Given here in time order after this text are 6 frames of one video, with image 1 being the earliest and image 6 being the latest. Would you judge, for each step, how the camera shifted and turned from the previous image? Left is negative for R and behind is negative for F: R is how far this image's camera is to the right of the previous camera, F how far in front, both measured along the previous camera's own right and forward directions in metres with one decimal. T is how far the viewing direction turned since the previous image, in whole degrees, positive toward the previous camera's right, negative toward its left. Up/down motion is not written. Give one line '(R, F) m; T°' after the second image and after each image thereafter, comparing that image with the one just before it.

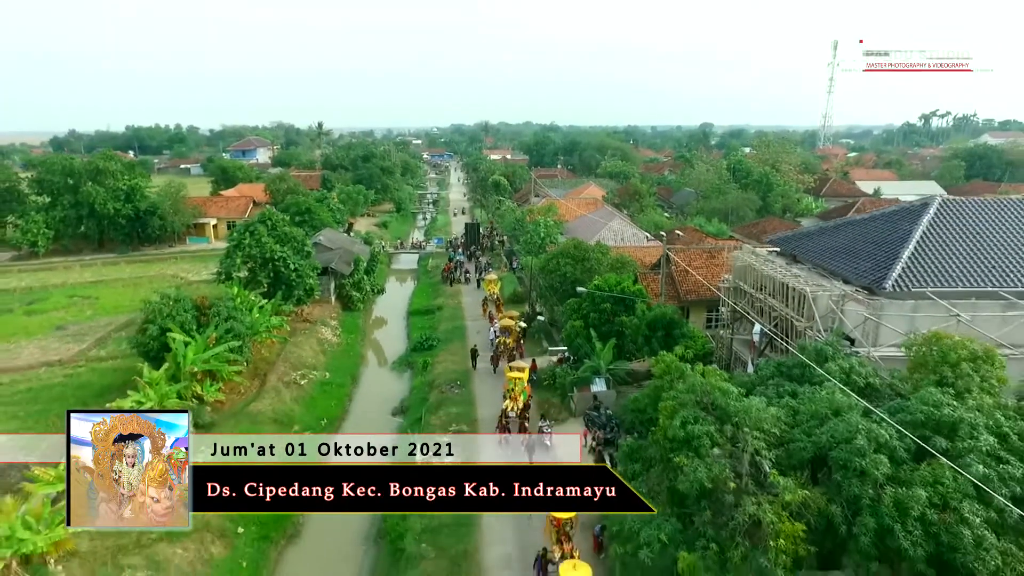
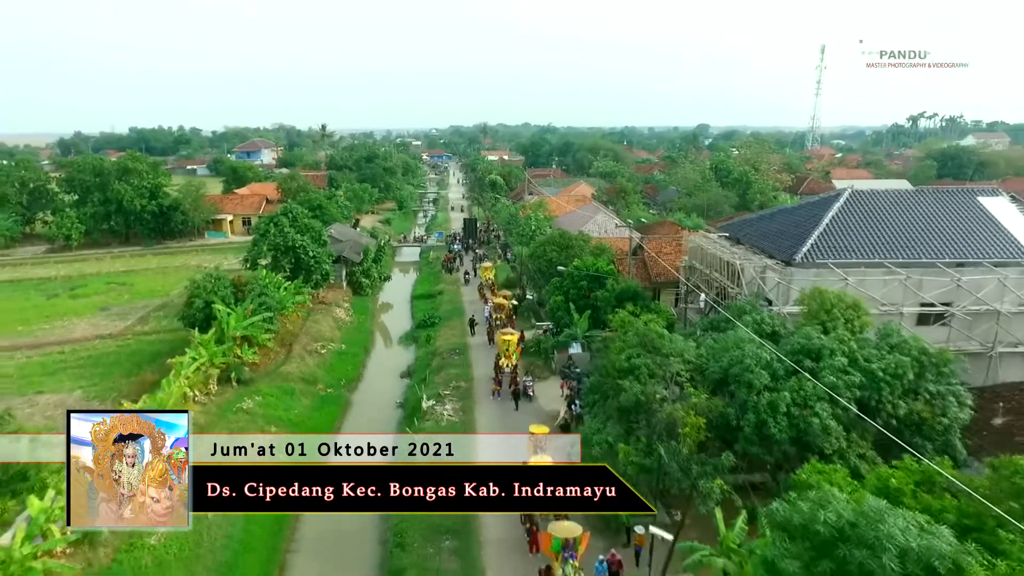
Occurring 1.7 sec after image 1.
(+0.3, -3.3) m; 0°
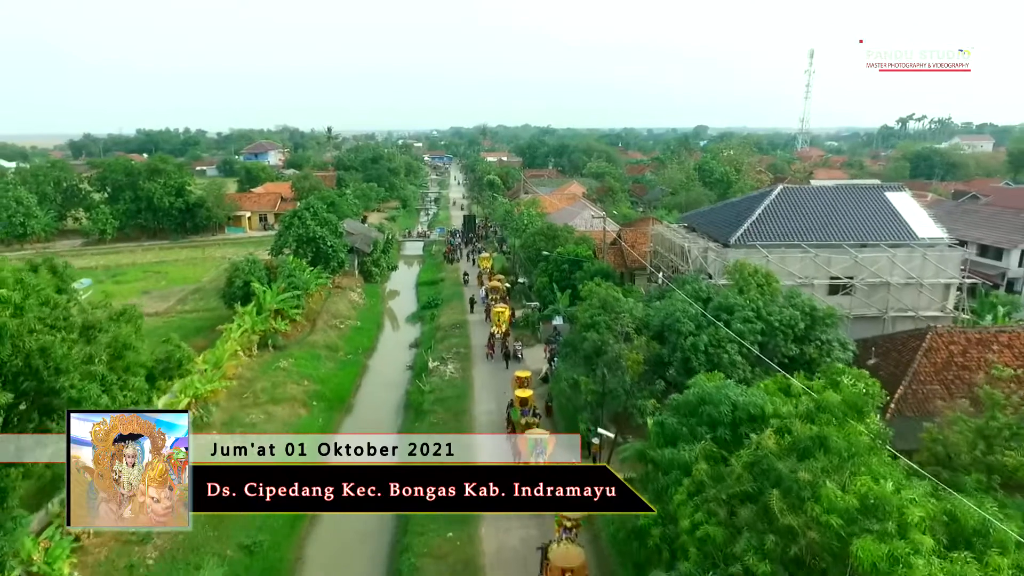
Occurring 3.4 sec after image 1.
(+0.3, -3.8) m; 0°
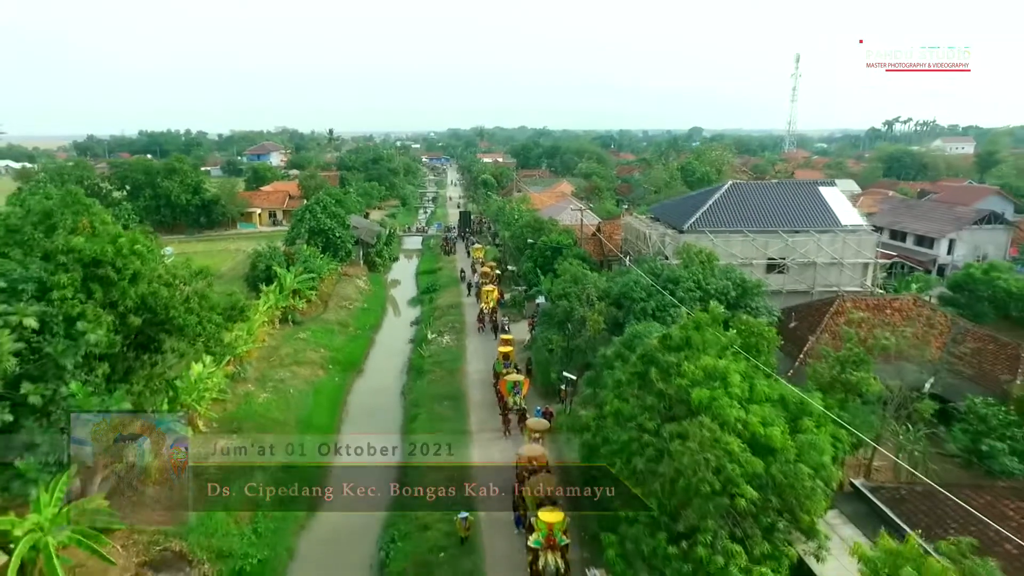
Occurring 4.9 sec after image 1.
(+0.4, -3.5) m; 0°
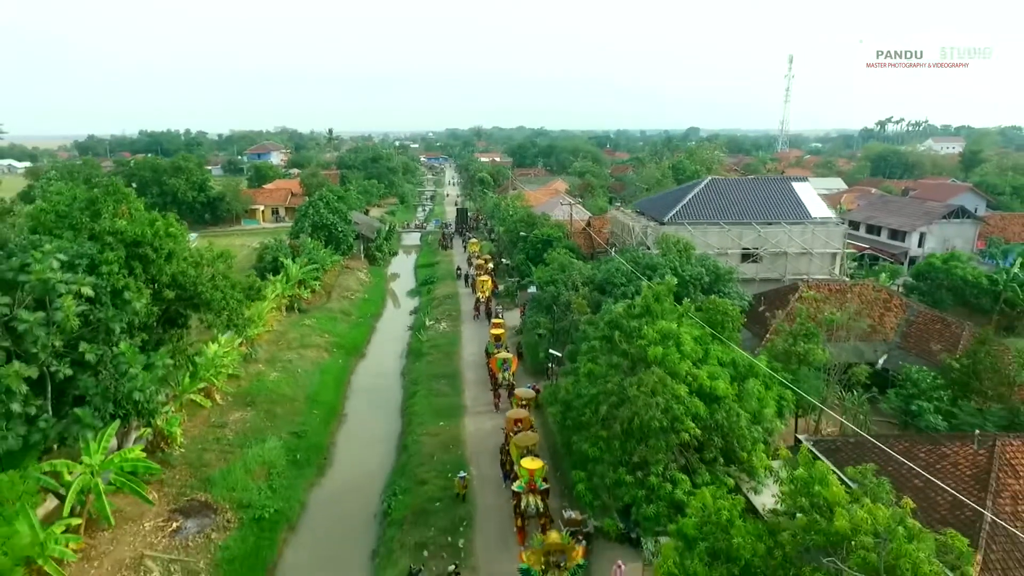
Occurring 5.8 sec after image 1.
(+0.3, -1.6) m; 0°
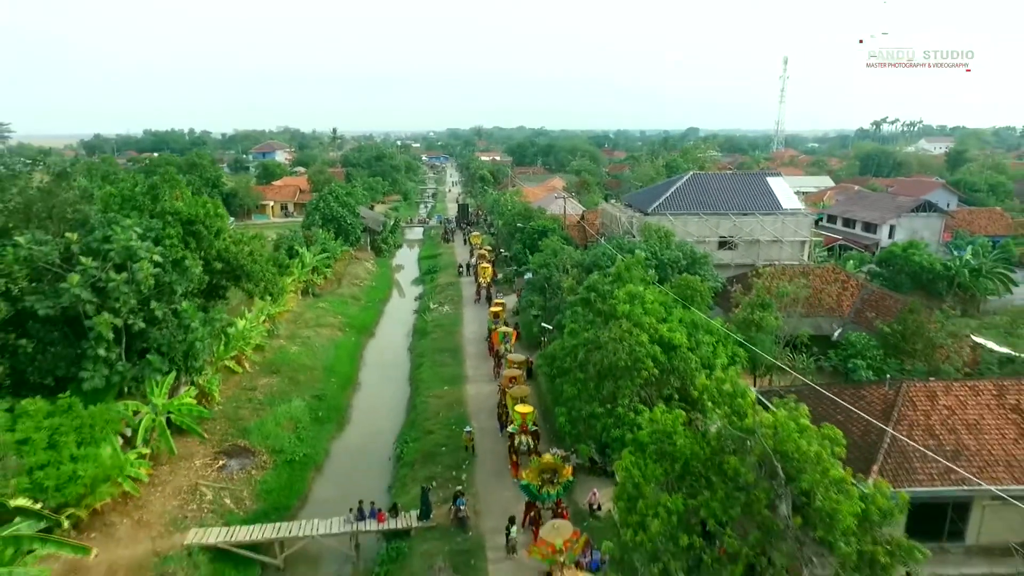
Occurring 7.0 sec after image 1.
(+0.1, -2.4) m; 0°
